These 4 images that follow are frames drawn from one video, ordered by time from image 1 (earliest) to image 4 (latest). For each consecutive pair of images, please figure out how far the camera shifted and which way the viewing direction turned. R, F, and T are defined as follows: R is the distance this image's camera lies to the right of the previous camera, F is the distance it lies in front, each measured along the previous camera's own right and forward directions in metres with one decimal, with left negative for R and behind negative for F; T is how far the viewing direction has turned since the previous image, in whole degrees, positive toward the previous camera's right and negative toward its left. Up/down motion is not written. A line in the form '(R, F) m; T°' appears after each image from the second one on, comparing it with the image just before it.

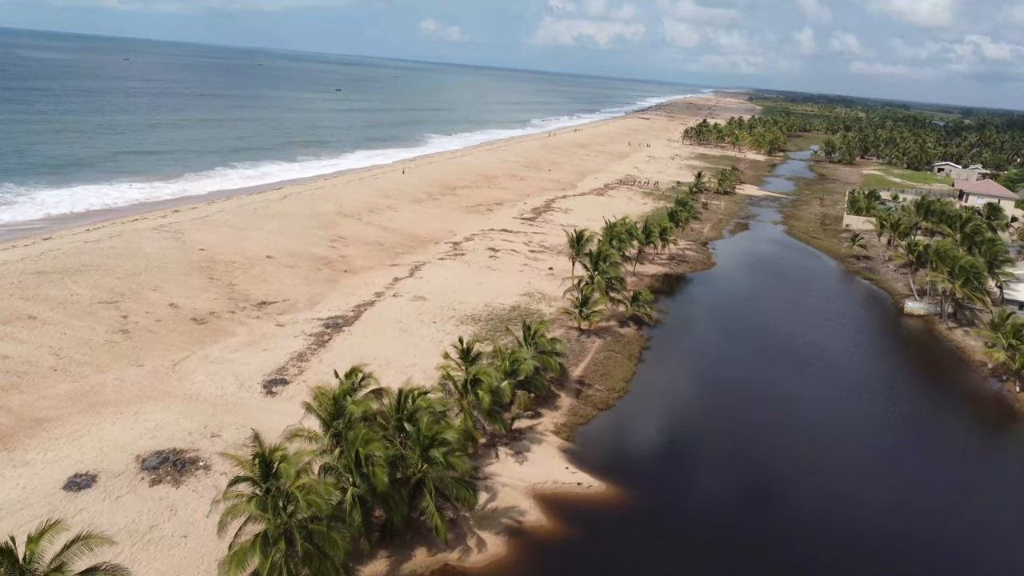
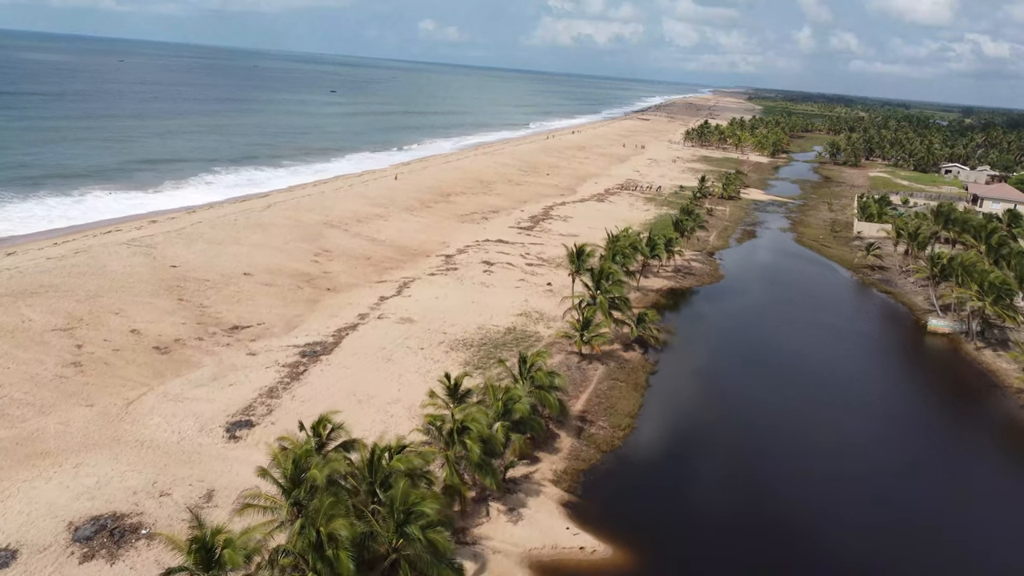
(+0.2, +2.2) m; 0°
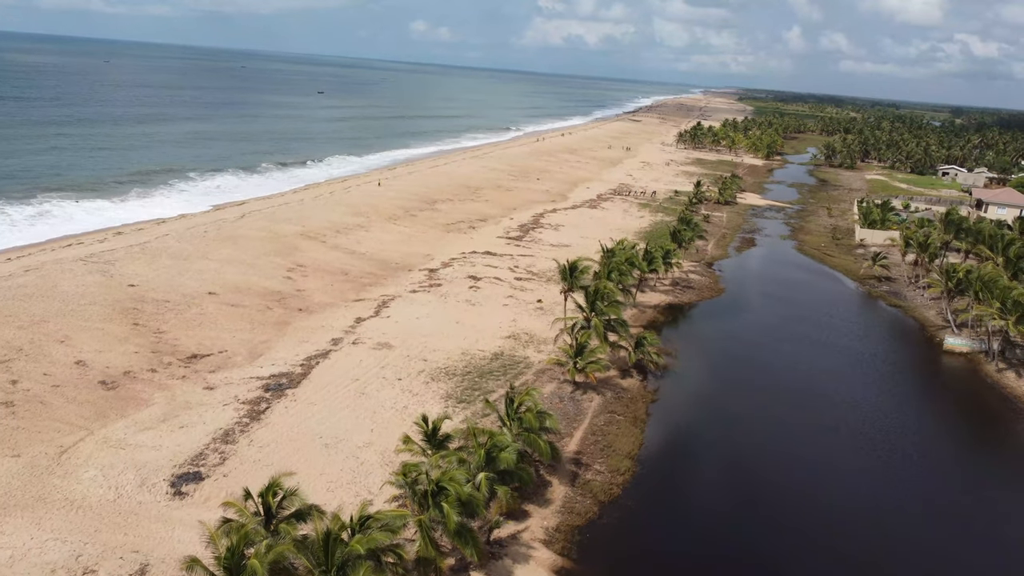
(+0.2, +2.1) m; +1°
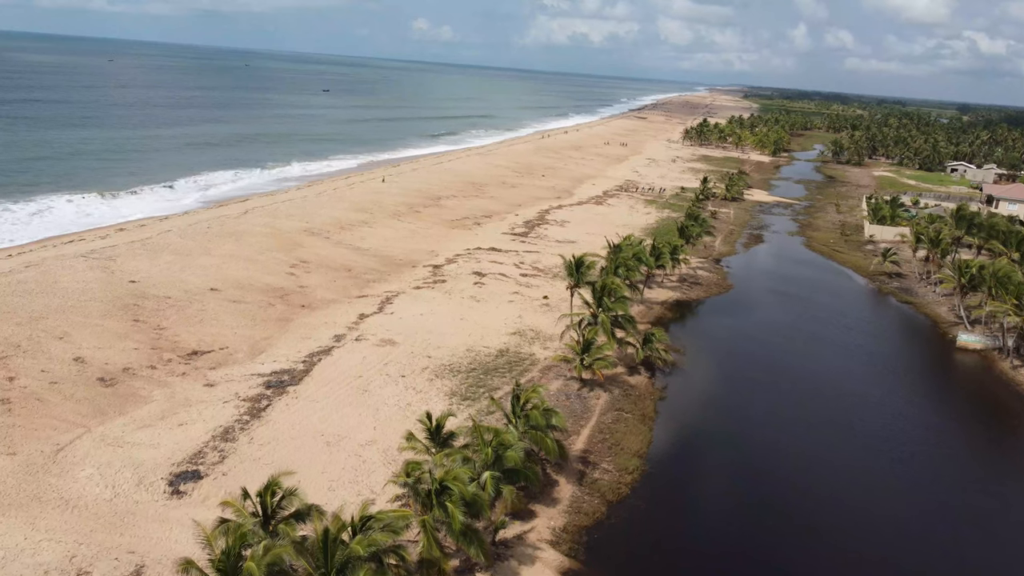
(0.0, +0.4) m; 0°
